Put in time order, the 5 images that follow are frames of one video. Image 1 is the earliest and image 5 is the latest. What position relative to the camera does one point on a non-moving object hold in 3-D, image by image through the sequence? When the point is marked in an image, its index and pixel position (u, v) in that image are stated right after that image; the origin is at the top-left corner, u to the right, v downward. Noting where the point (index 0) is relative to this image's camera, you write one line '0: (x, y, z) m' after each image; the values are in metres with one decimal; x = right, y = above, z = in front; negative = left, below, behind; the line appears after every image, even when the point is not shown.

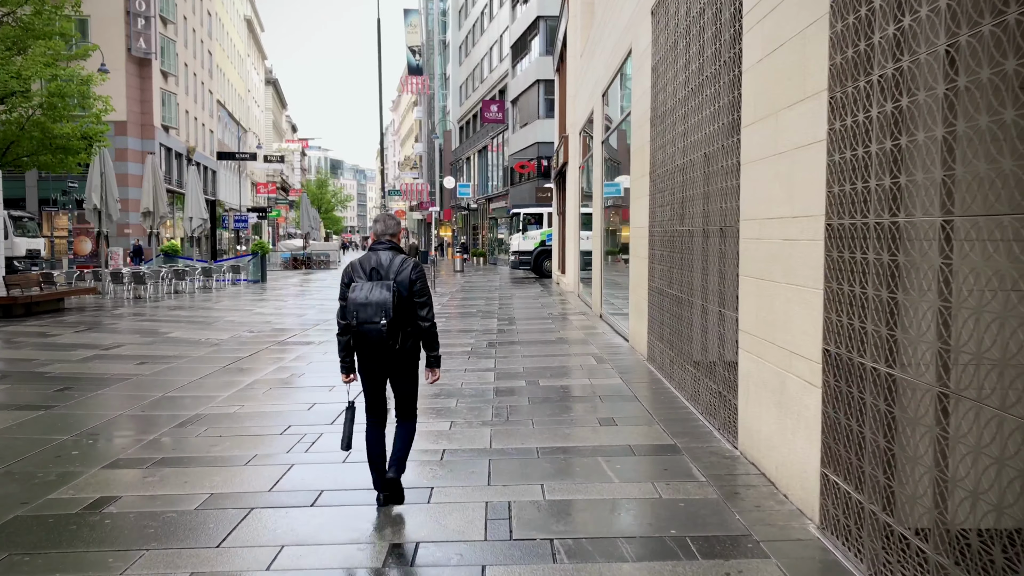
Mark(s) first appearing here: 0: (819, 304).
0: (+1.9, -0.1, +4.0) m
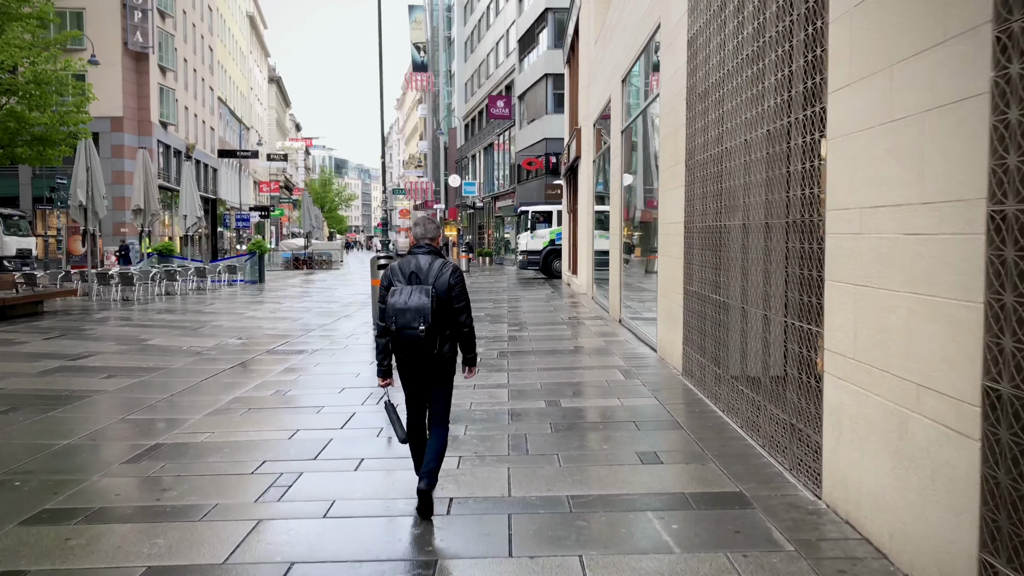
0: (+2.0, -0.2, +2.8) m
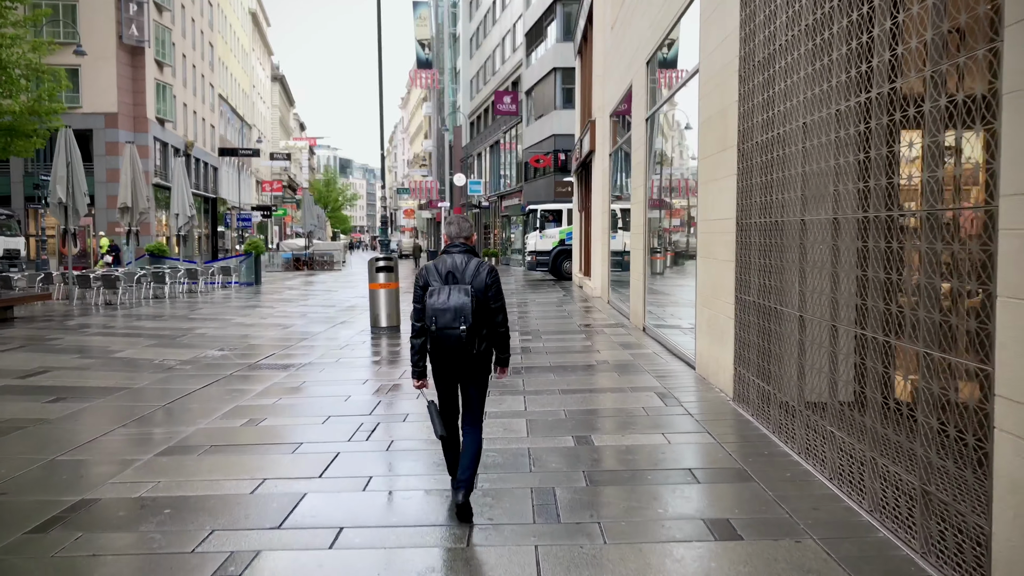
0: (+2.2, -0.2, +1.5) m
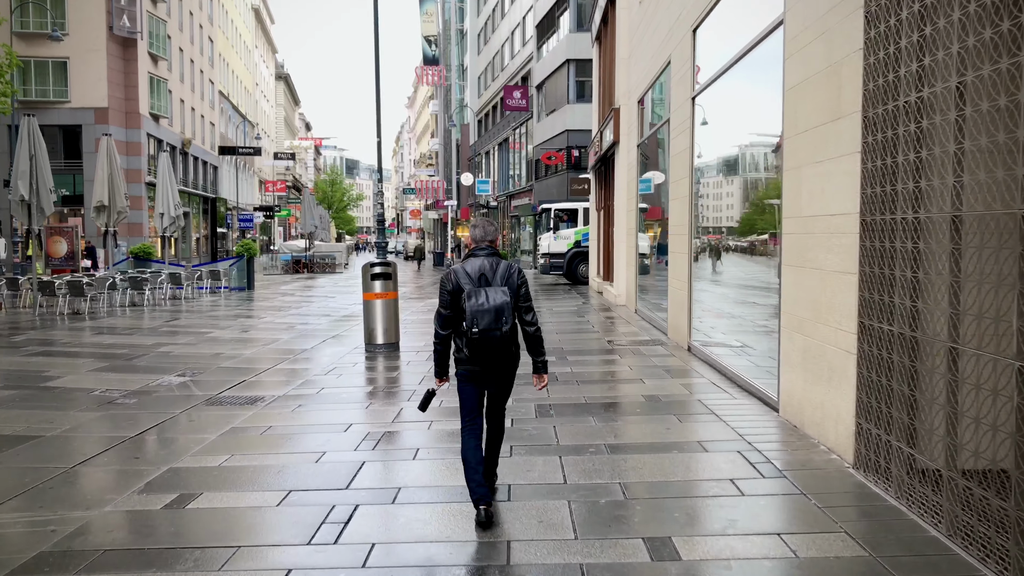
0: (+2.4, -0.4, -0.4) m
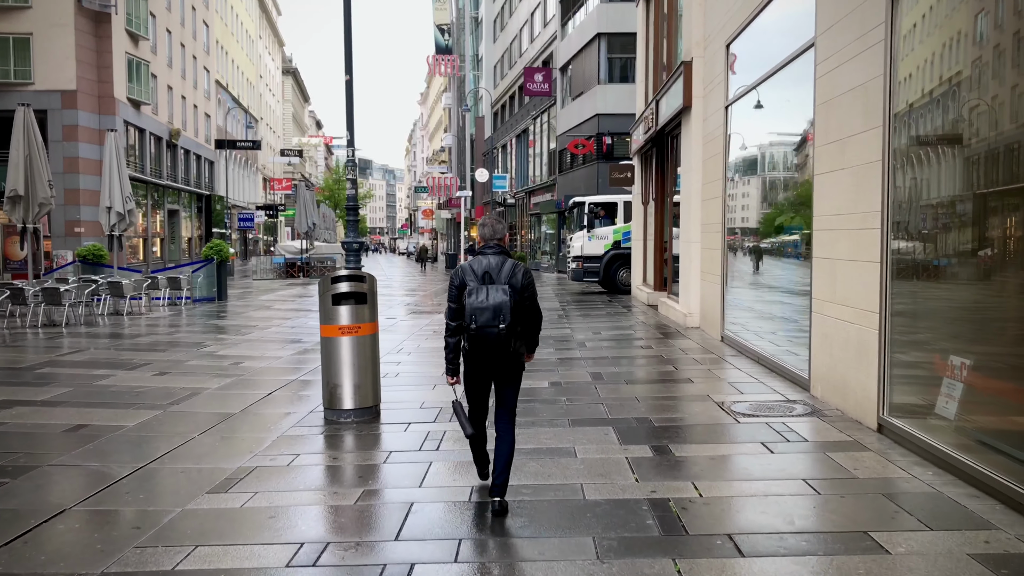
0: (+2.7, -0.7, -4.7) m
